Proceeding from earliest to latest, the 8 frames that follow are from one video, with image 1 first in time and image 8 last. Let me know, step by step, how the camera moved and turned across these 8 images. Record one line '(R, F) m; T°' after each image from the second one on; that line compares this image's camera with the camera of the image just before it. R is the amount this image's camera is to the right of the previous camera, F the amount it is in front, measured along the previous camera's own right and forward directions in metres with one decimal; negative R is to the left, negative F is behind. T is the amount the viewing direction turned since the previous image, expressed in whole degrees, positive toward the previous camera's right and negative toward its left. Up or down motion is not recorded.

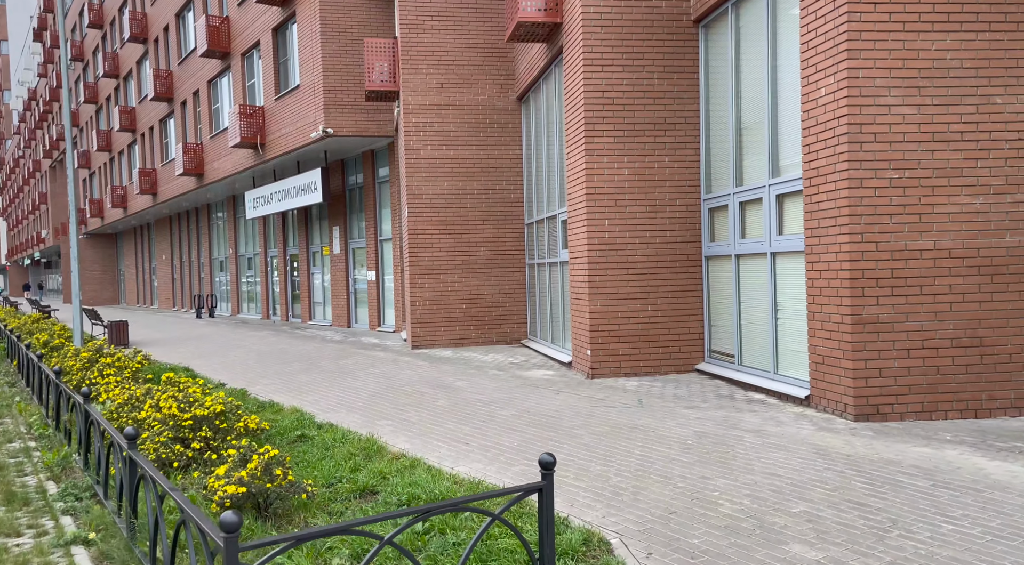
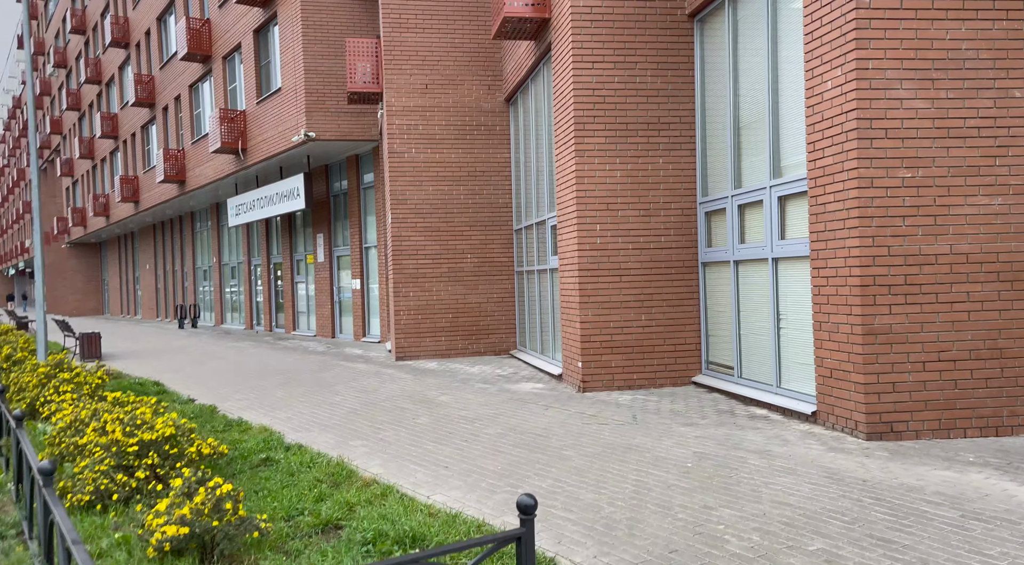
(+0.1, +0.6) m; +1°
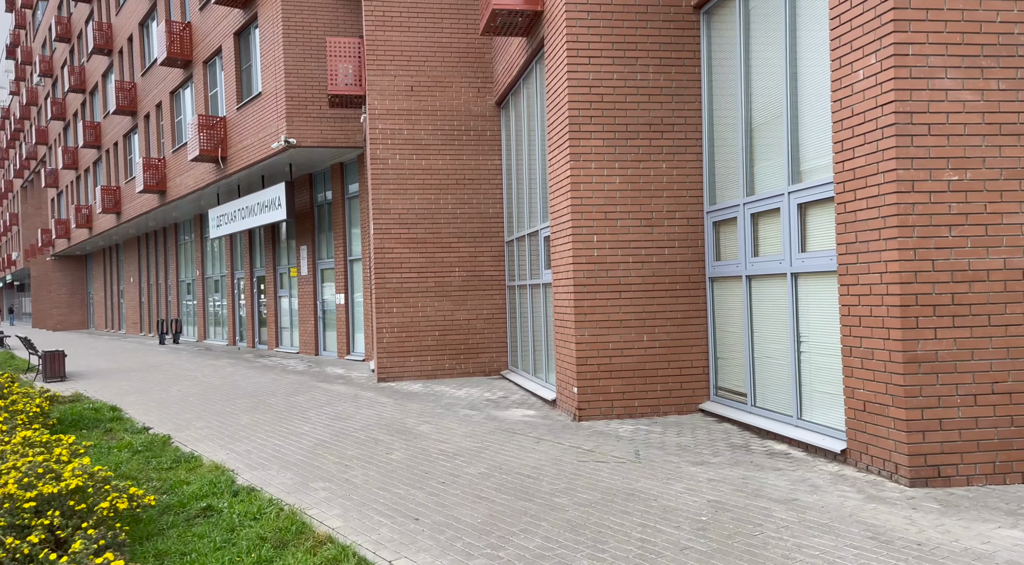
(+0.1, +0.9) m; 0°
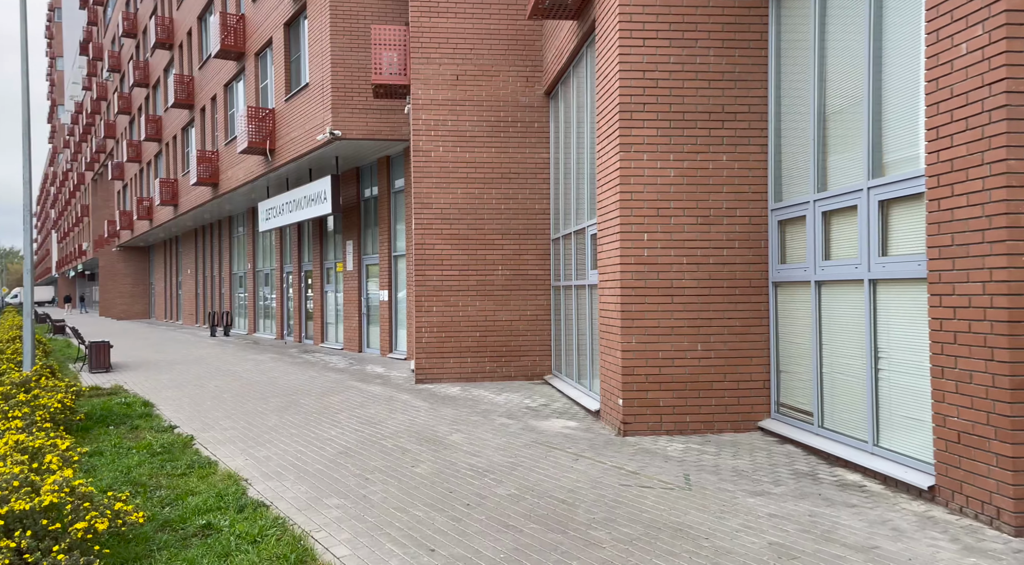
(+0.1, +0.7) m; -4°
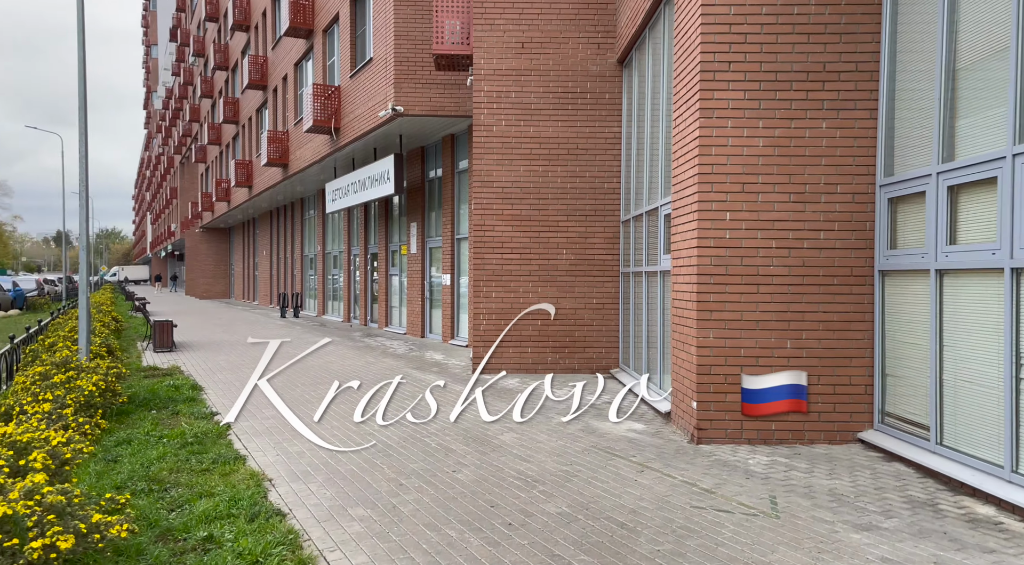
(+0.1, +0.9) m; -5°
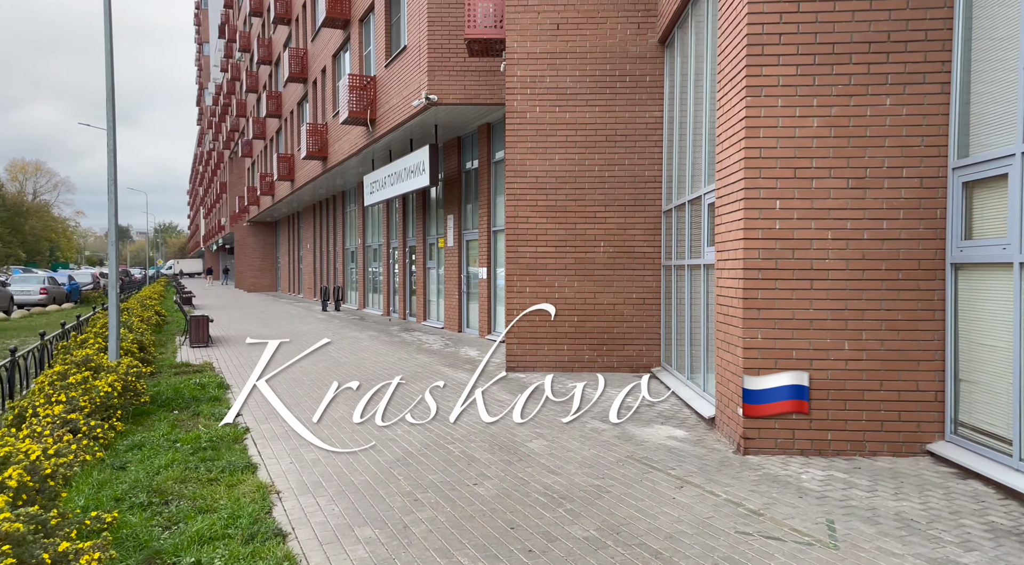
(+0.1, +0.6) m; -3°
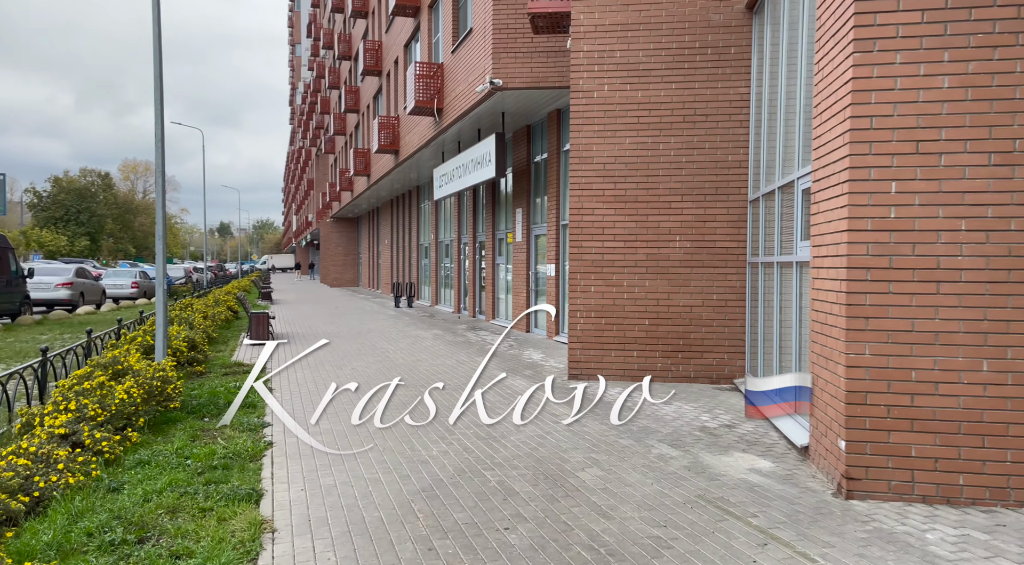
(+0.2, +1.1) m; -5°
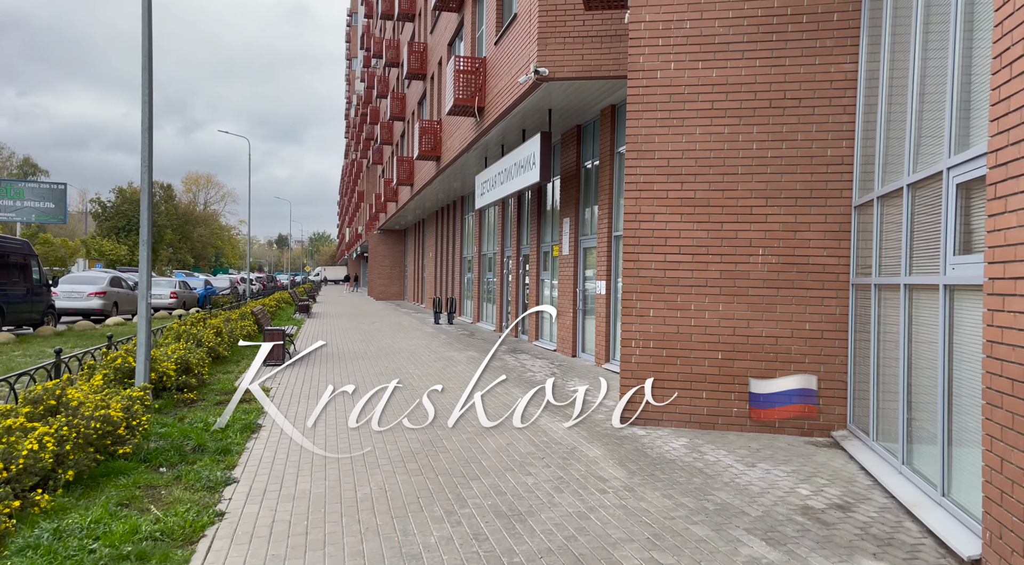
(+0.1, +1.9) m; -3°
